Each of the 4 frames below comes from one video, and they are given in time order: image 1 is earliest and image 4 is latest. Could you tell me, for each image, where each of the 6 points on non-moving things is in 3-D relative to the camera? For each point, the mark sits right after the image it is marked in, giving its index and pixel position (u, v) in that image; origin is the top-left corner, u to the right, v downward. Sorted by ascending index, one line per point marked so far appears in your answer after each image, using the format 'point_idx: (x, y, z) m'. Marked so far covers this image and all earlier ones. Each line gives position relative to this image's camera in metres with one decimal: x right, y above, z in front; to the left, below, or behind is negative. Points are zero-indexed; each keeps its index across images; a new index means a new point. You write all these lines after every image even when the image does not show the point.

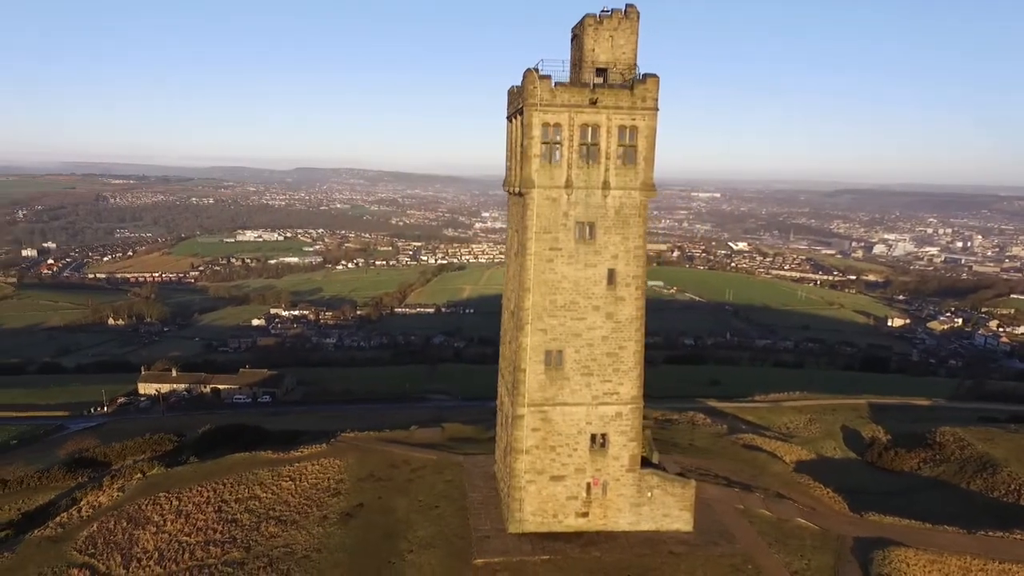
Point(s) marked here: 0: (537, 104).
0: (+0.7, +5.1, +17.5) m
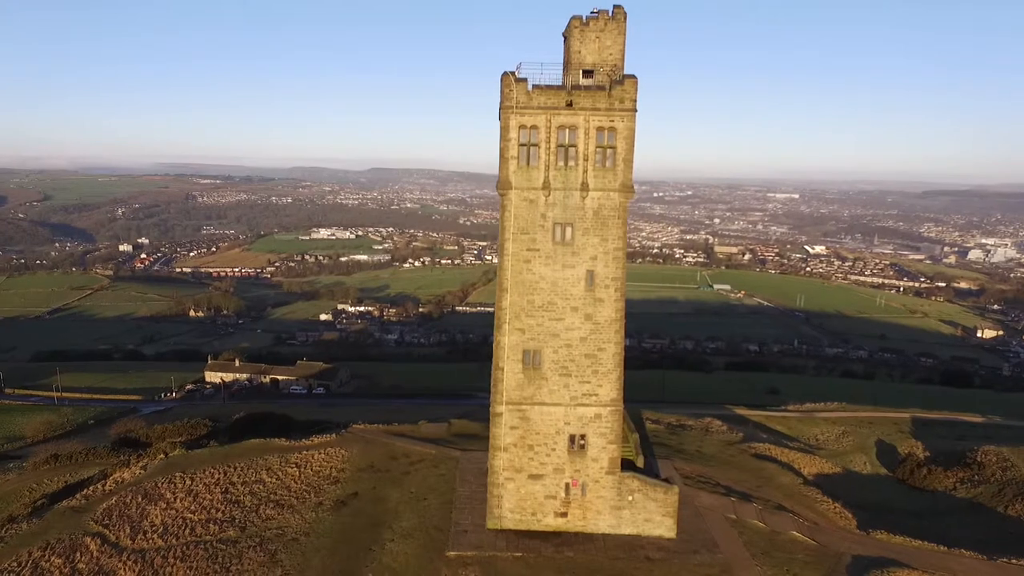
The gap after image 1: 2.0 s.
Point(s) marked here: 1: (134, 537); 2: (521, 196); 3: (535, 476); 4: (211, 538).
0: (0.0, +5.1, +17.7) m
1: (-12.0, -7.9, +20.0) m
2: (+0.3, +2.7, +18.2) m
3: (+0.7, -5.8, +19.5) m
4: (-9.5, -7.9, +19.9) m
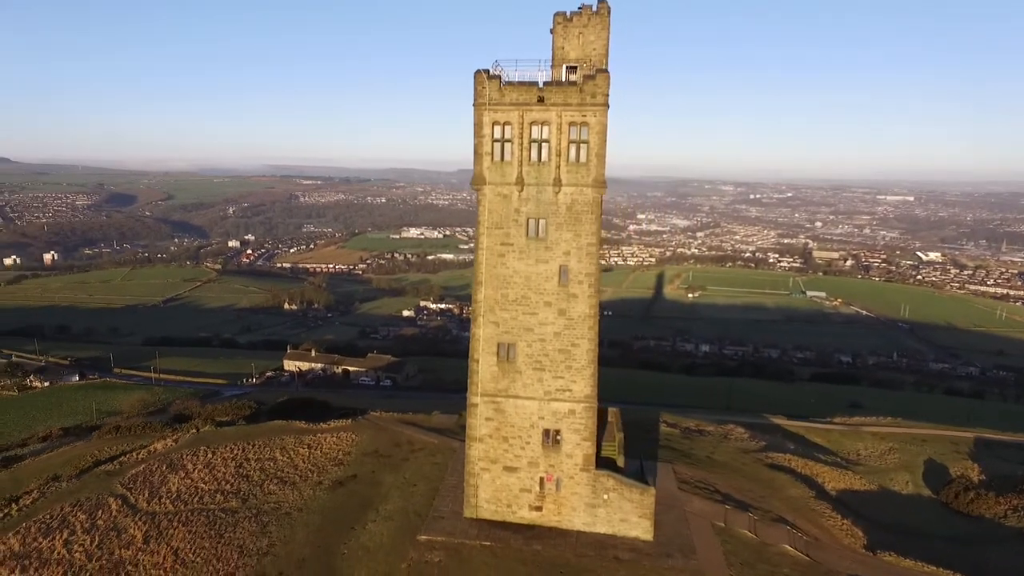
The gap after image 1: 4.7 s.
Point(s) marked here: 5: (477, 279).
0: (-0.7, +5.3, +18.1) m
1: (-12.6, -7.4, +22.0) m
2: (-0.5, +2.8, +18.5) m
3: (-0.1, -5.7, +19.8) m
4: (-10.2, -7.5, +21.6) m
5: (-1.1, +0.2, +18.9) m
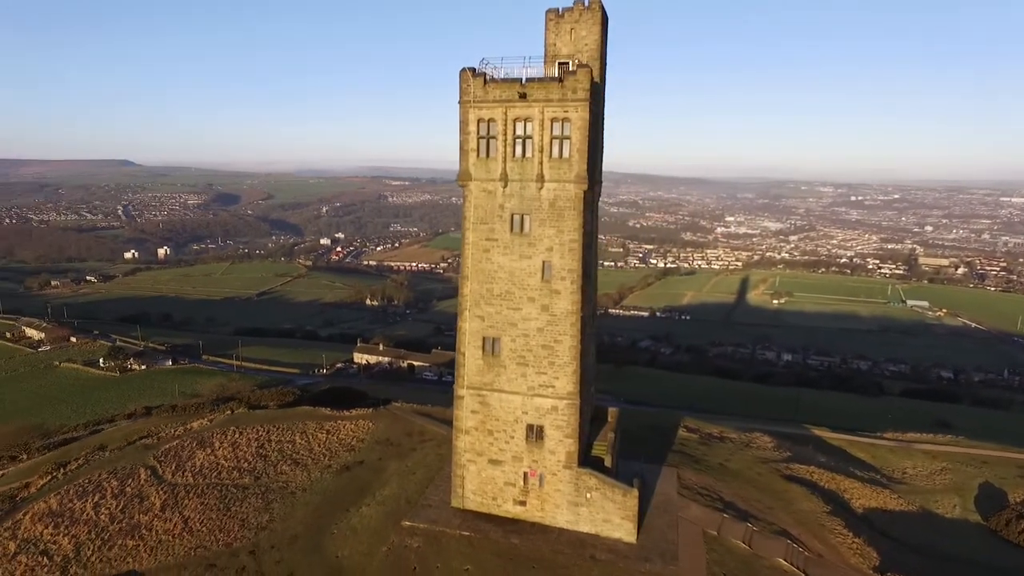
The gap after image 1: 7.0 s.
0: (-1.2, +5.4, +18.4) m
1: (-12.7, -7.0, +23.8) m
2: (-0.9, +3.0, +18.8) m
3: (-0.5, -5.5, +20.0) m
4: (-10.4, -7.1, +23.1) m
5: (-1.5, +0.4, +19.2) m
